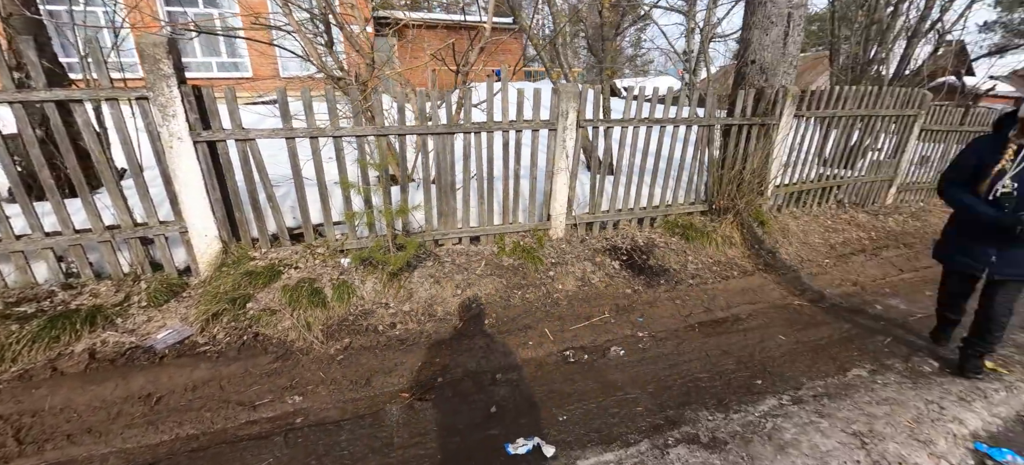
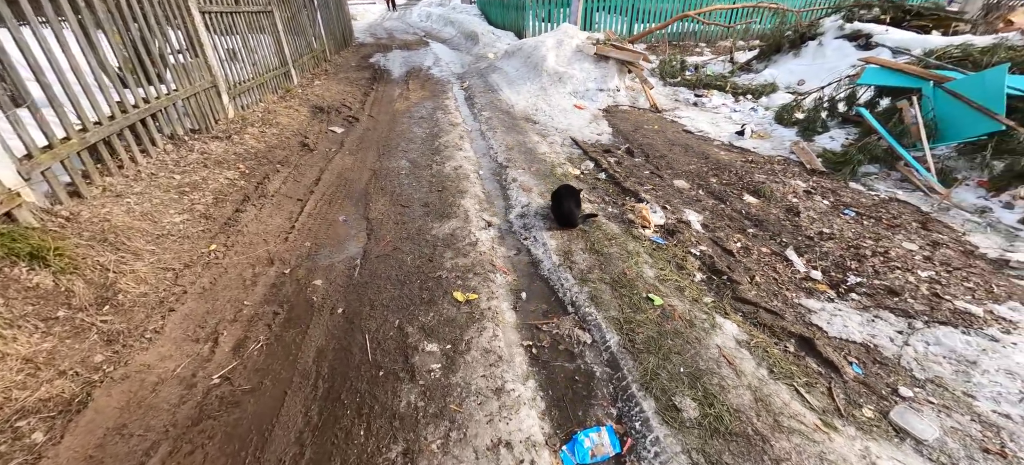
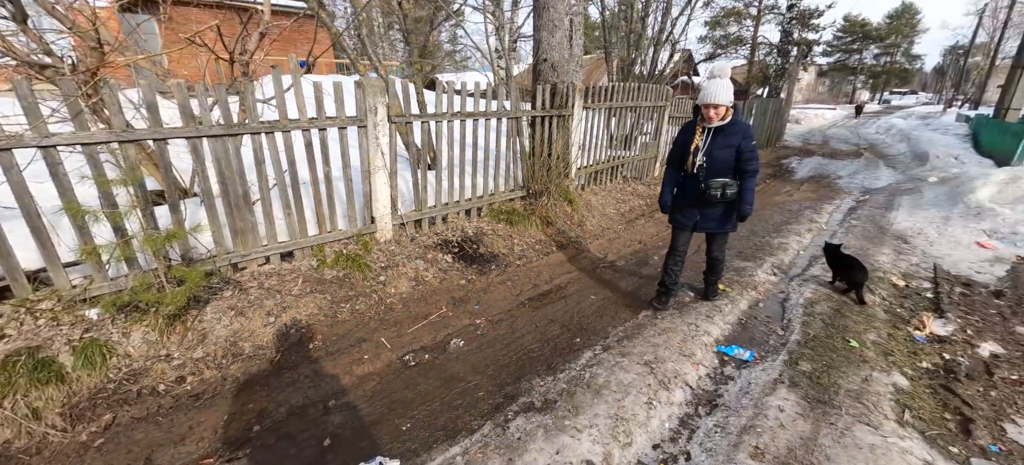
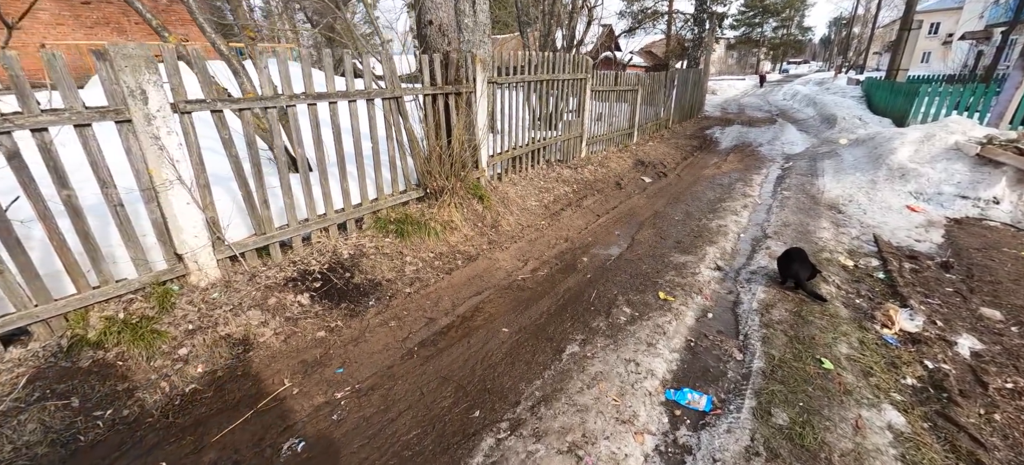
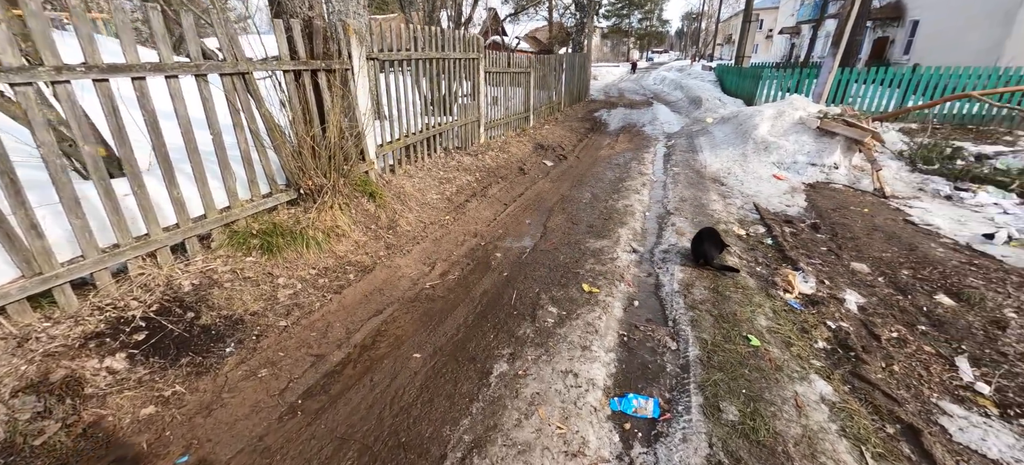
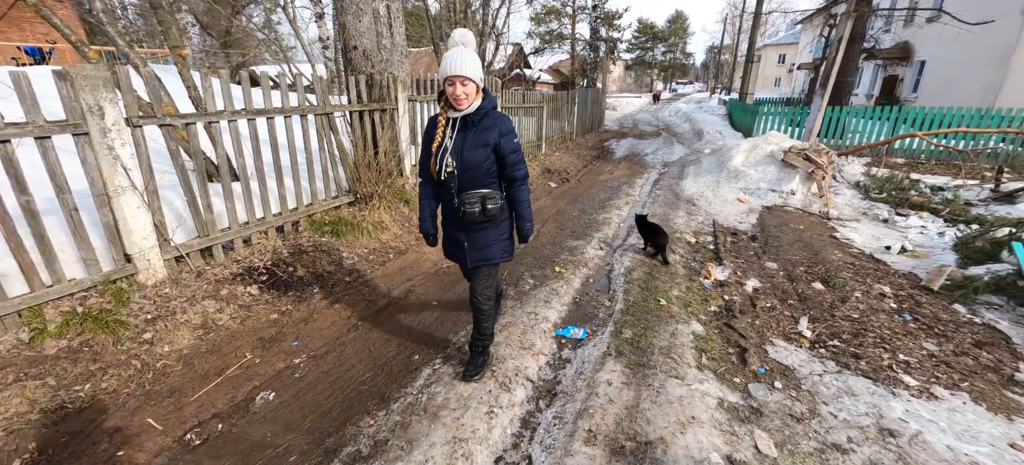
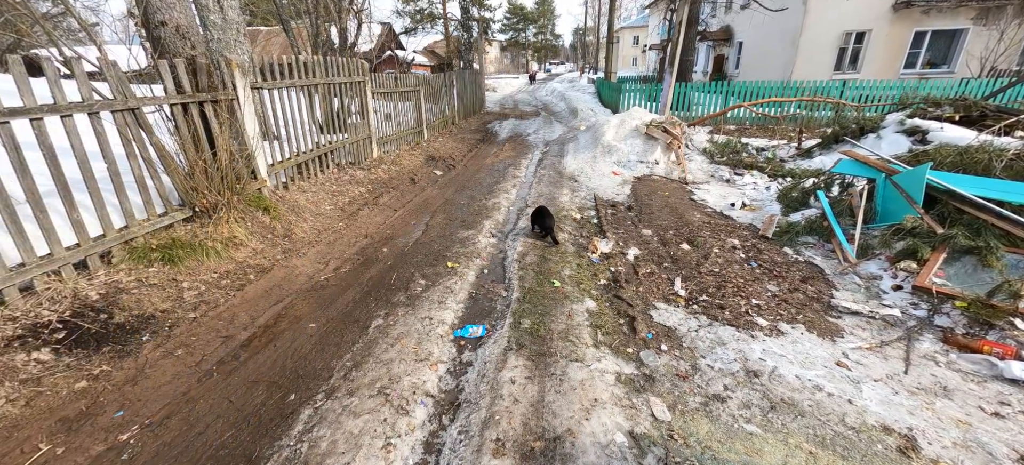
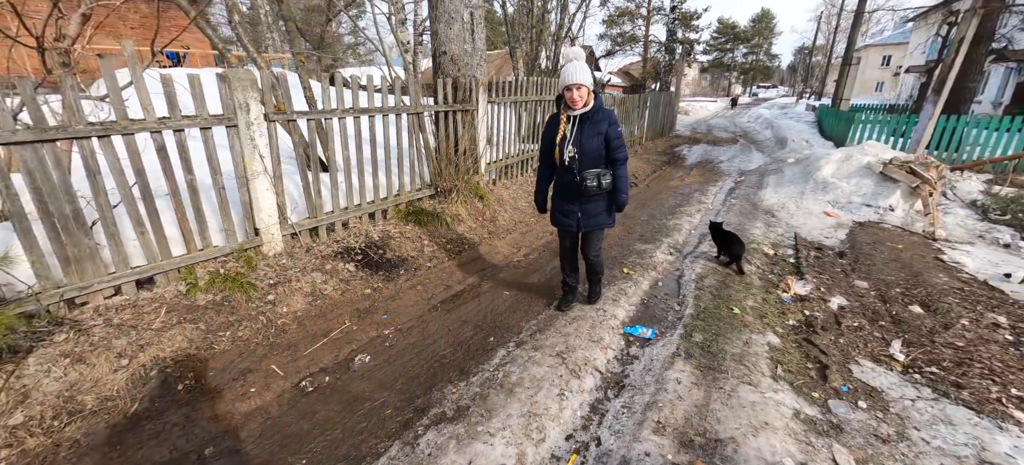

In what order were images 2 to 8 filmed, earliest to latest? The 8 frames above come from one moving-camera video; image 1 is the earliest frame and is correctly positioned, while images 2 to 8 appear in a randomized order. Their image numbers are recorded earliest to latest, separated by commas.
3, 8, 6, 7, 4, 5, 2
